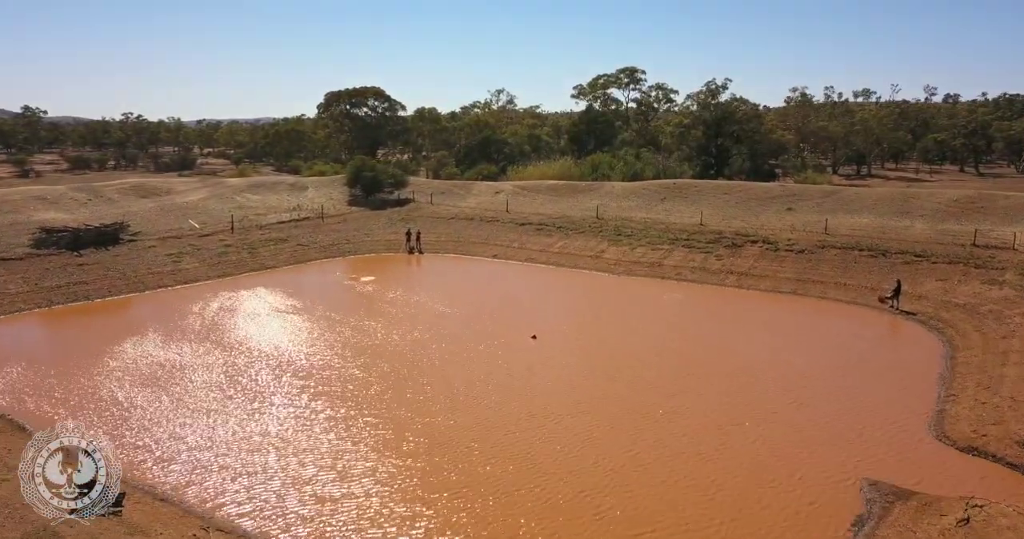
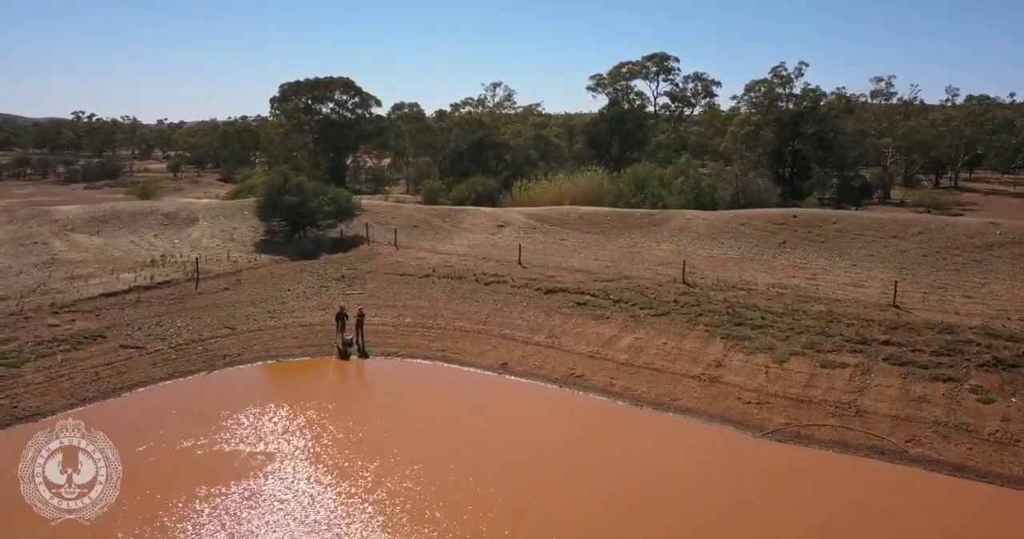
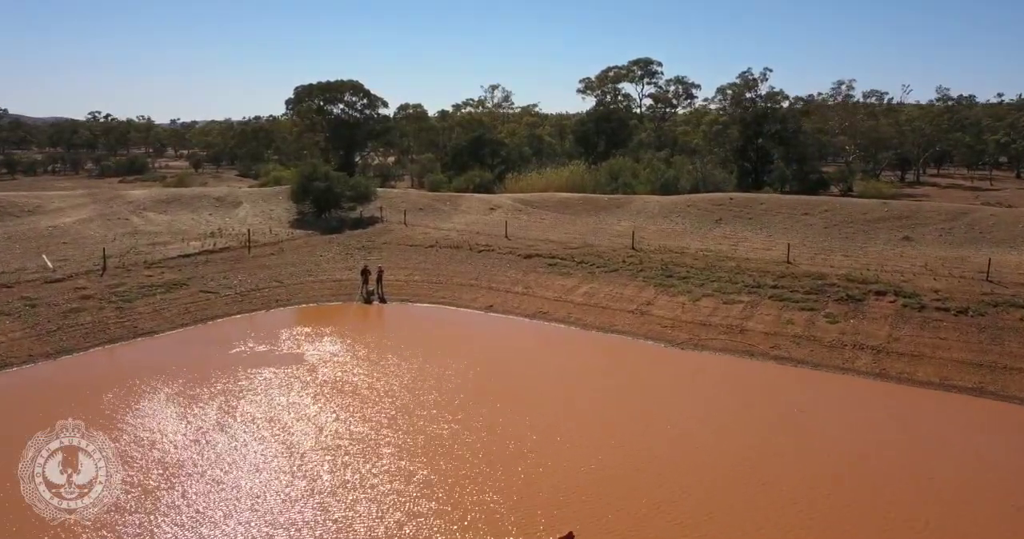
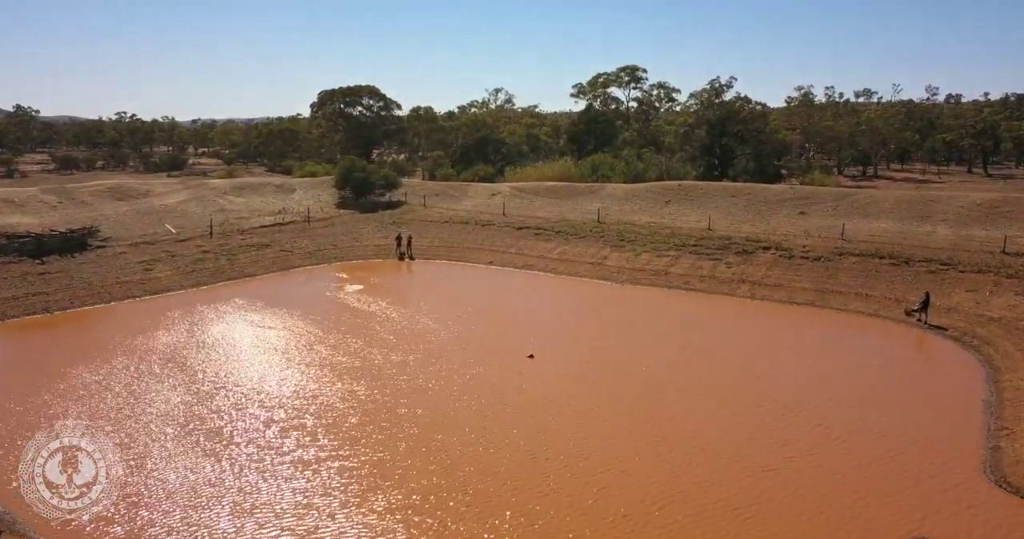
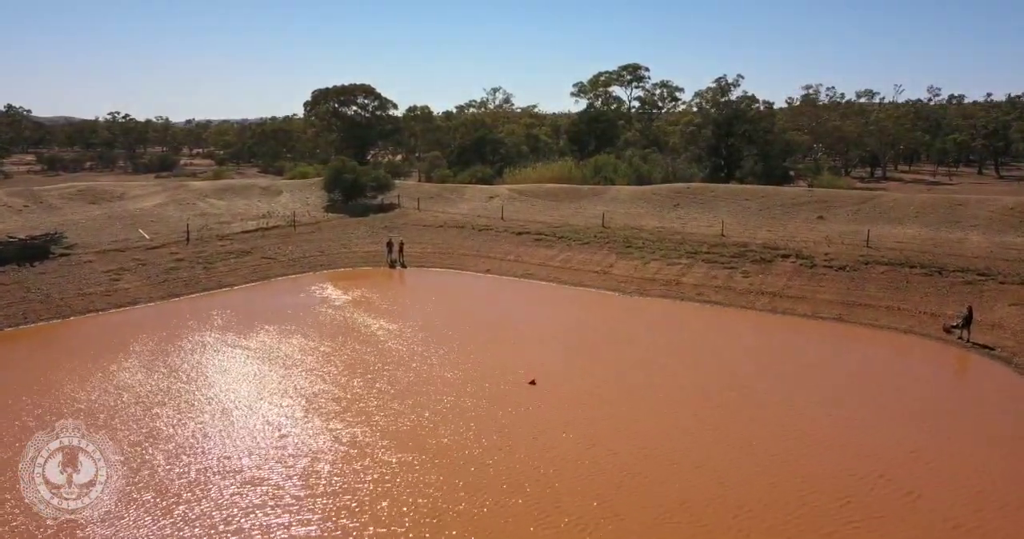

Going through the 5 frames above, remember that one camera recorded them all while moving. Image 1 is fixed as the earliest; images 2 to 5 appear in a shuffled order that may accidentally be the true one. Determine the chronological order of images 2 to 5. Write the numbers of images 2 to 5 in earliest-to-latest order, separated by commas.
4, 5, 3, 2
